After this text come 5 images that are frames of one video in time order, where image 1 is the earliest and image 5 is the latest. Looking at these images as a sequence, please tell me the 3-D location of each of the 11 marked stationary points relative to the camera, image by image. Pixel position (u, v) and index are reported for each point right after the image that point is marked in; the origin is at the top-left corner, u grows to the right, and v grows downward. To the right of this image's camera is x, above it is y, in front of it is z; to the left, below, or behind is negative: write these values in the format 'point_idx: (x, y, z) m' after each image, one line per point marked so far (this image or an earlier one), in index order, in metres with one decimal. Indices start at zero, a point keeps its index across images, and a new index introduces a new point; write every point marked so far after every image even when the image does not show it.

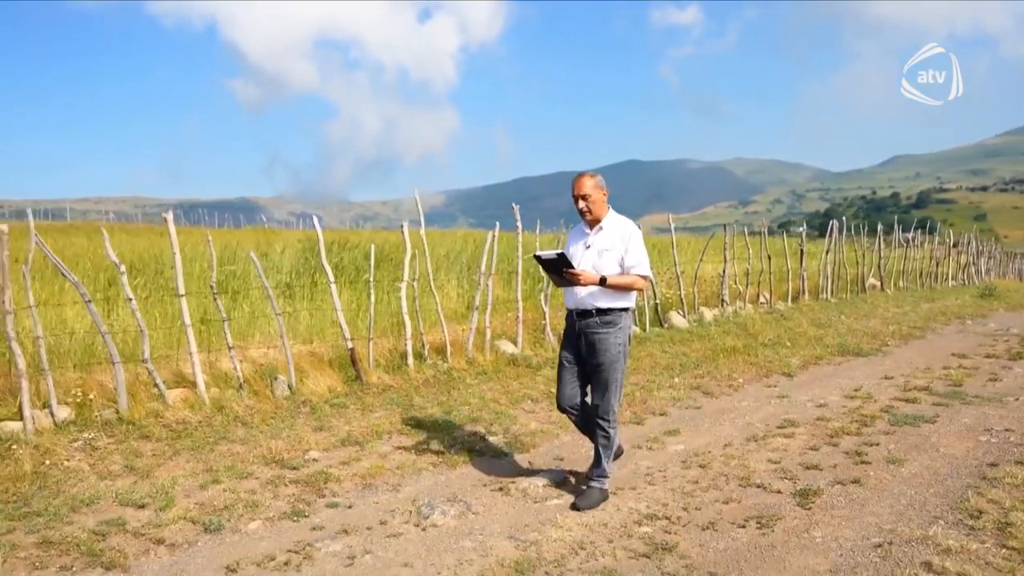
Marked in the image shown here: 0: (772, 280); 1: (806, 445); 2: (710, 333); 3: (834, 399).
0: (+5.0, +0.2, +15.3) m
1: (+2.3, -1.2, +6.4) m
2: (+2.8, -0.6, +11.5) m
3: (+3.2, -1.1, +8.1) m
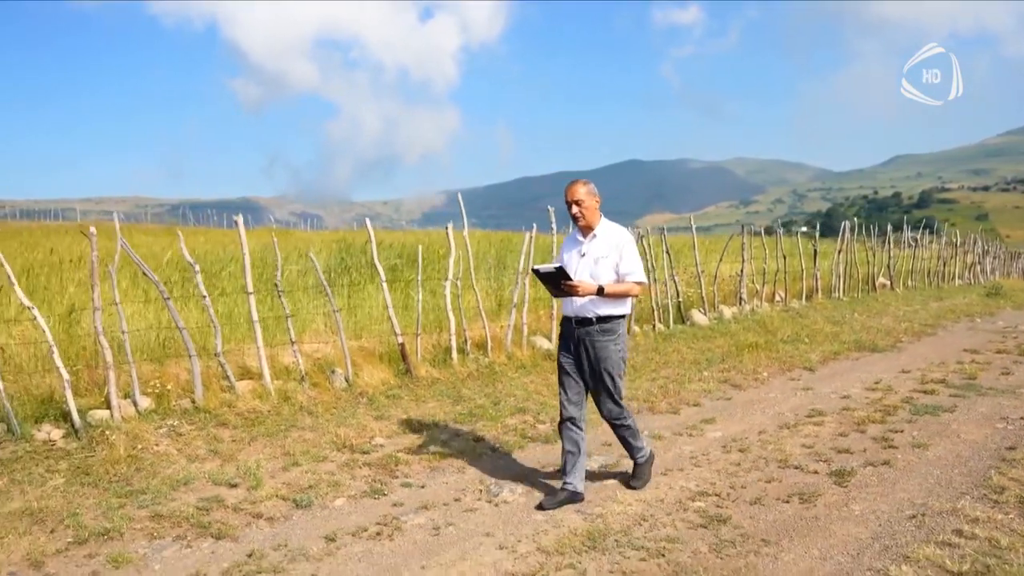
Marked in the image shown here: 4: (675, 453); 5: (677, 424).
0: (+5.4, +0.2, +15.8) m
1: (+2.8, -1.2, +6.9) m
2: (+3.3, -0.6, +11.9) m
3: (+3.6, -1.1, +8.5) m
4: (+1.3, -1.3, +6.4) m
5: (+1.5, -1.2, +7.3) m
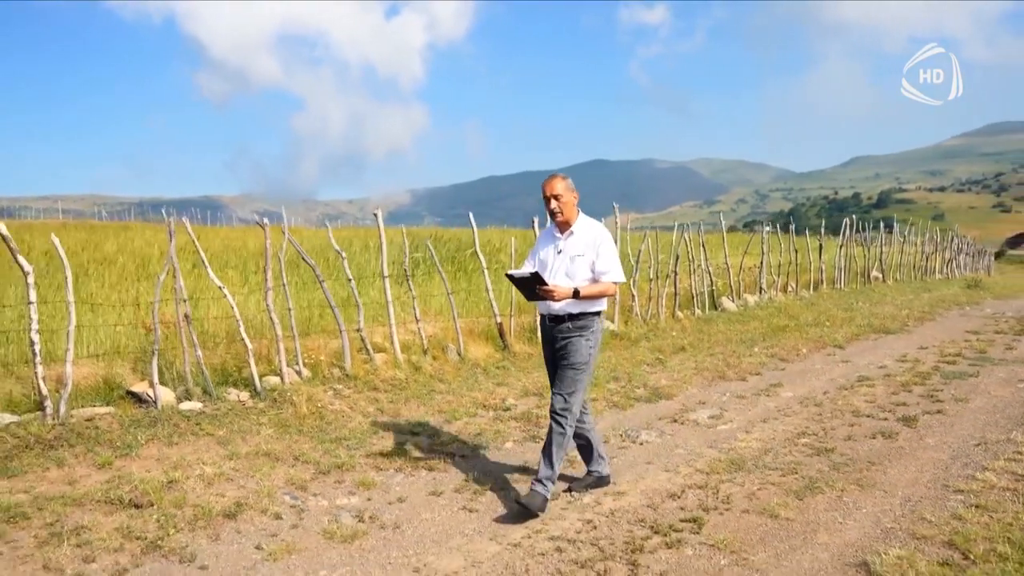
0: (+6.1, +0.4, +17.3) m
1: (+3.8, -1.1, +8.3) m
2: (+4.1, -0.4, +13.3) m
3: (+4.6, -0.9, +9.9) m
4: (+2.4, -1.1, +7.7) m
5: (+2.6, -1.1, +8.7) m
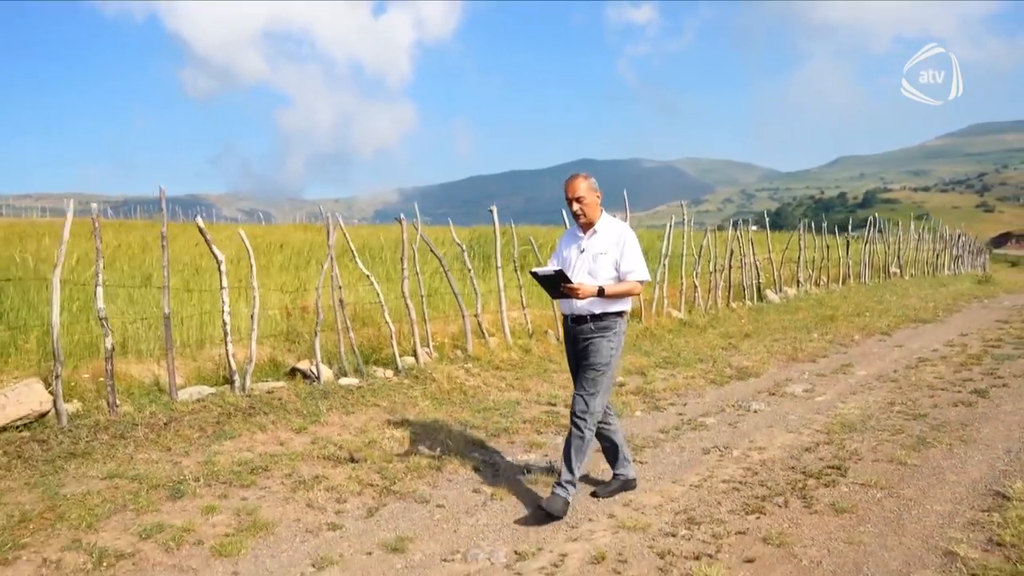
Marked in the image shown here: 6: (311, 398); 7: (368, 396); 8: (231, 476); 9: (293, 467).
0: (+7.1, +0.5, +18.3) m
1: (+5.0, -0.9, +9.3) m
2: (+5.2, -0.3, +14.3) m
3: (+5.8, -0.8, +11.0) m
4: (+3.6, -1.0, +8.7) m
5: (+3.7, -0.9, +9.6) m
6: (-1.9, -1.0, +7.4) m
7: (-1.4, -1.0, +7.6) m
8: (-2.0, -1.4, +5.8) m
9: (-1.6, -1.3, +6.1) m
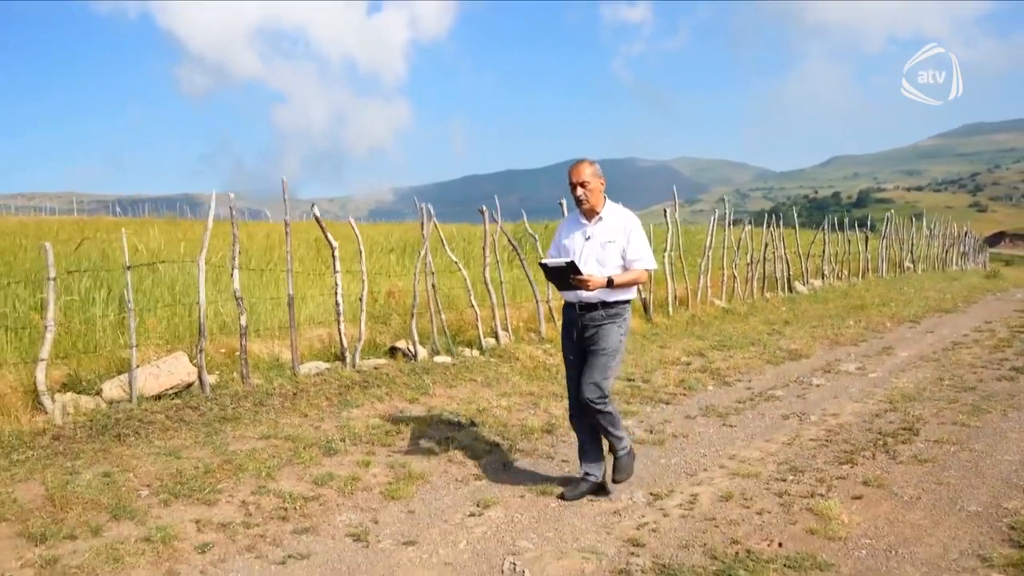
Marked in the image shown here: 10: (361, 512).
0: (+7.9, +0.7, +19.1) m
1: (+5.9, -0.8, +10.0) m
2: (+6.0, -0.2, +15.1) m
3: (+6.6, -0.6, +11.7) m
4: (+4.5, -0.9, +9.4) m
5: (+4.6, -0.8, +10.4) m
6: (-1.0, -0.9, +8.1) m
7: (-0.5, -0.9, +8.4) m
8: (-1.1, -1.2, +6.5) m
9: (-0.8, -1.2, +6.8) m
10: (-1.0, -1.4, +5.2) m
